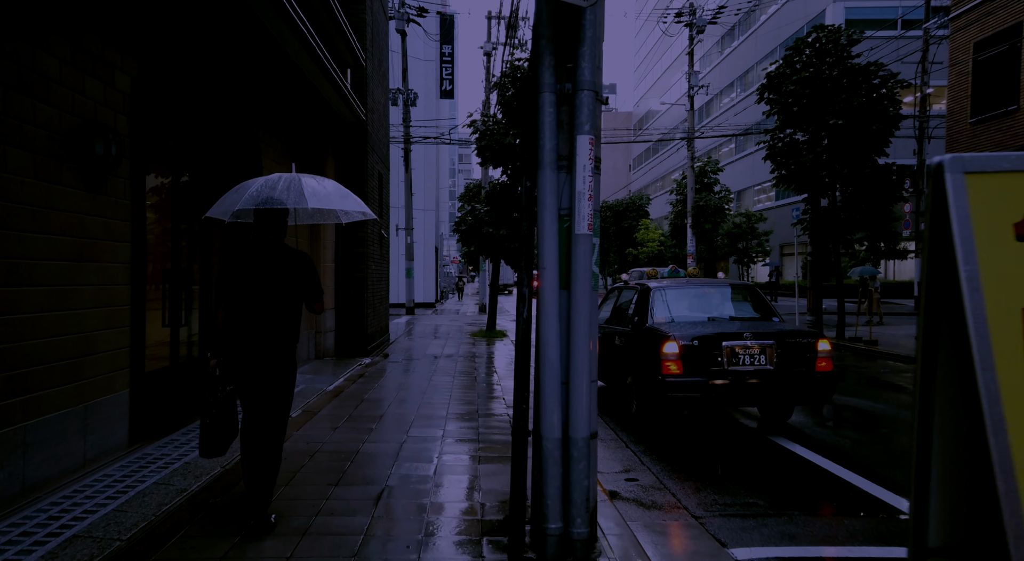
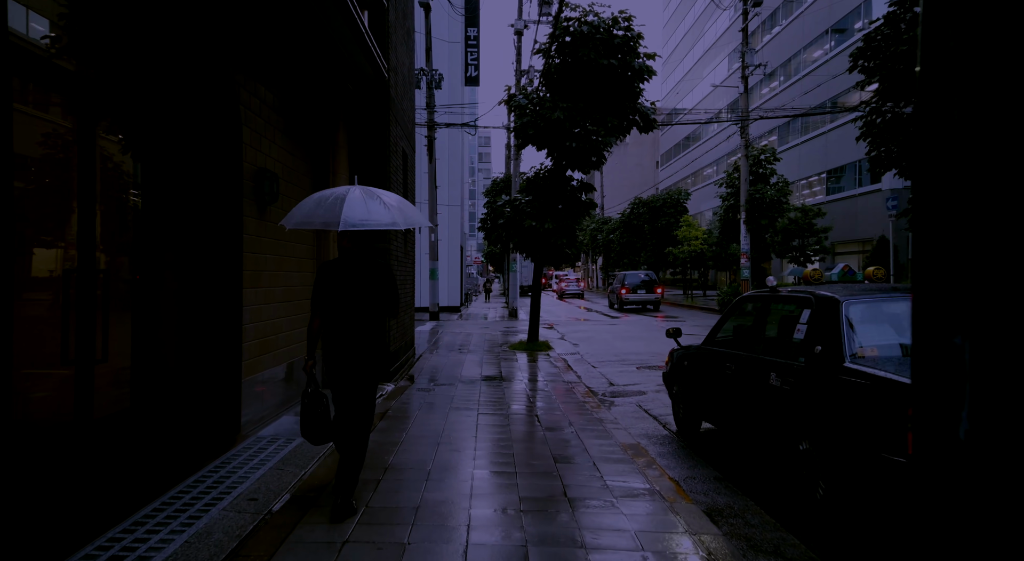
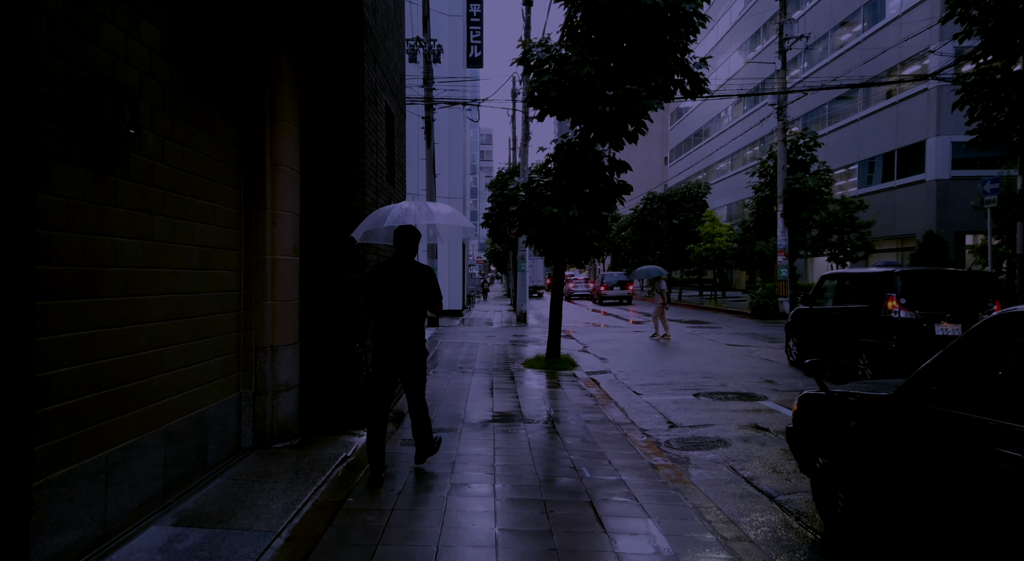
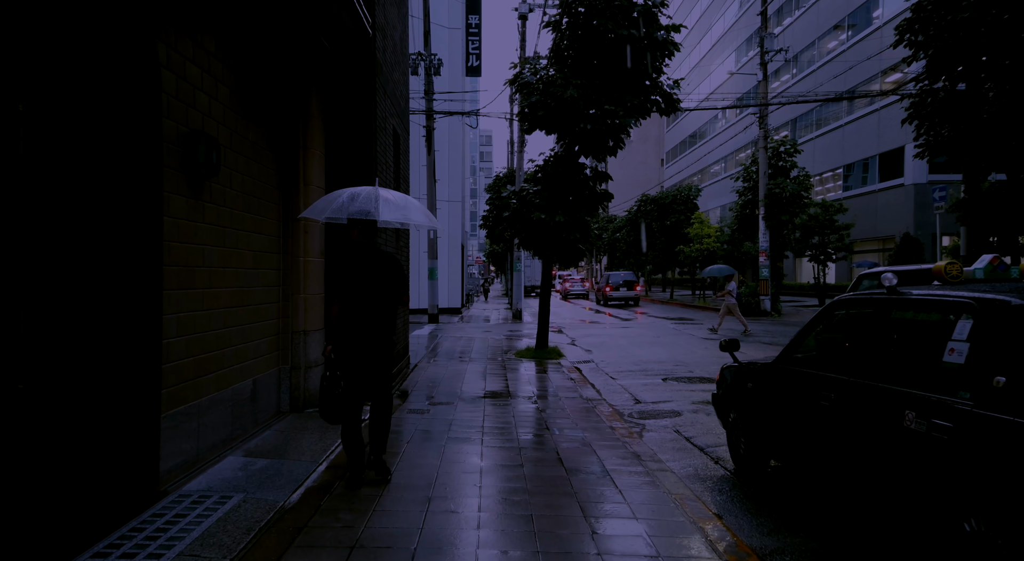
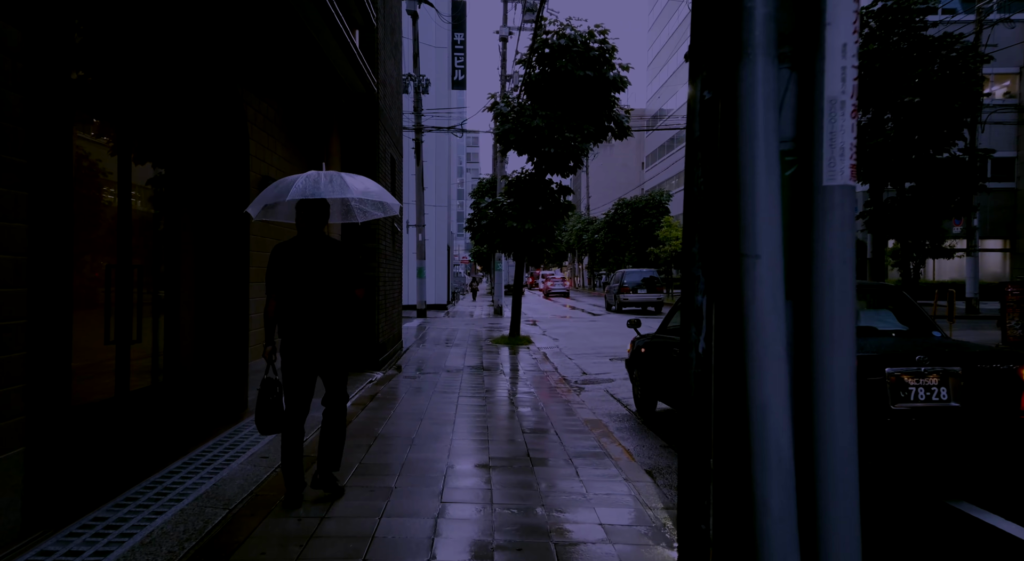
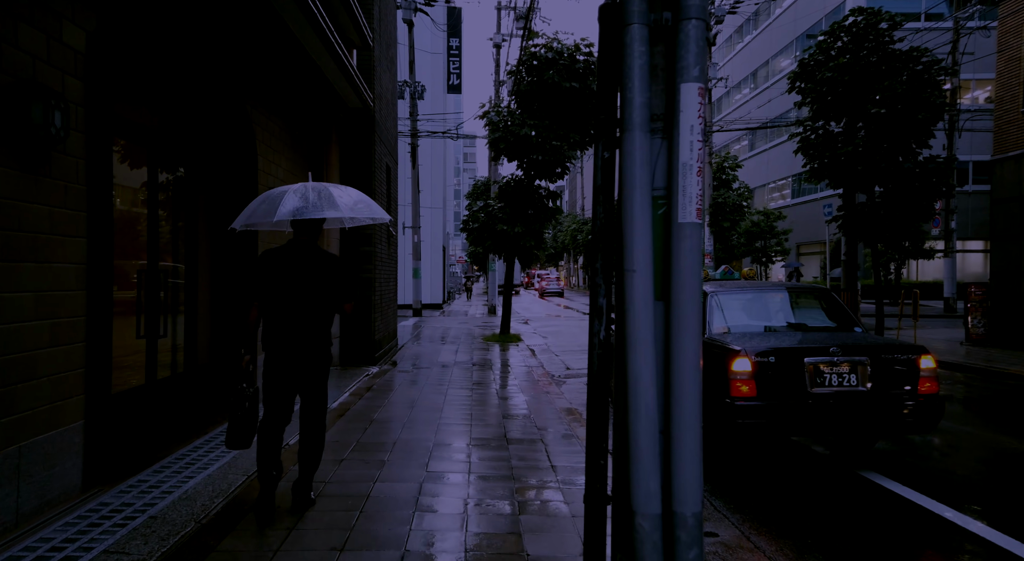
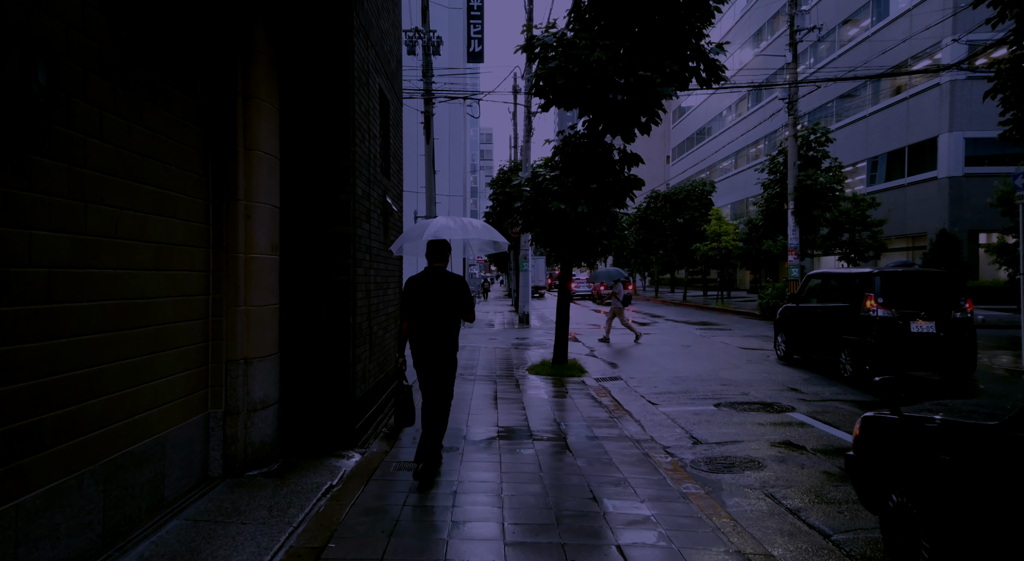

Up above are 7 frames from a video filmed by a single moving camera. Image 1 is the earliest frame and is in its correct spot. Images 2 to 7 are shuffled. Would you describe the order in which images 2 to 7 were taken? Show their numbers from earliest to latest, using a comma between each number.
6, 5, 2, 4, 3, 7
